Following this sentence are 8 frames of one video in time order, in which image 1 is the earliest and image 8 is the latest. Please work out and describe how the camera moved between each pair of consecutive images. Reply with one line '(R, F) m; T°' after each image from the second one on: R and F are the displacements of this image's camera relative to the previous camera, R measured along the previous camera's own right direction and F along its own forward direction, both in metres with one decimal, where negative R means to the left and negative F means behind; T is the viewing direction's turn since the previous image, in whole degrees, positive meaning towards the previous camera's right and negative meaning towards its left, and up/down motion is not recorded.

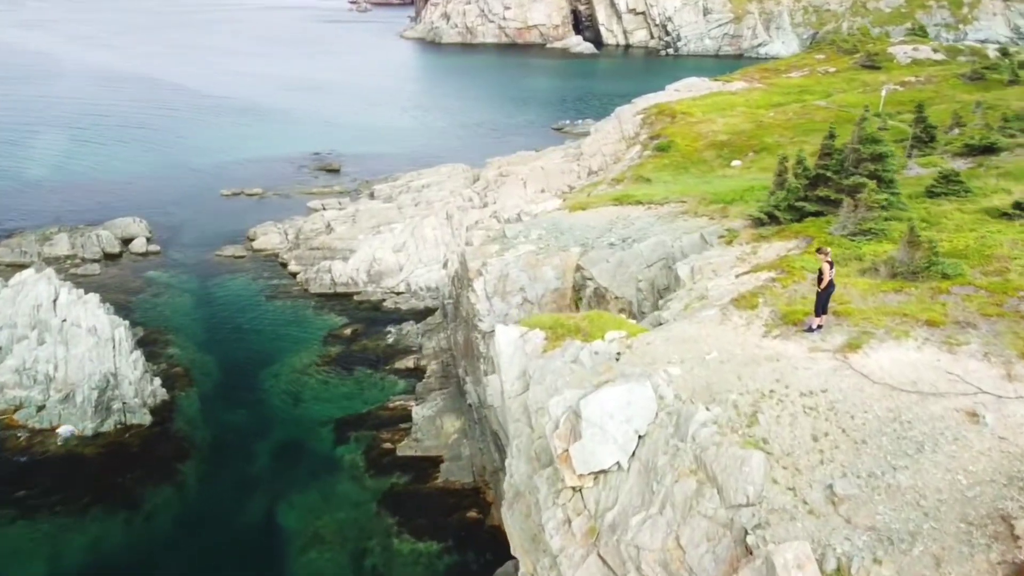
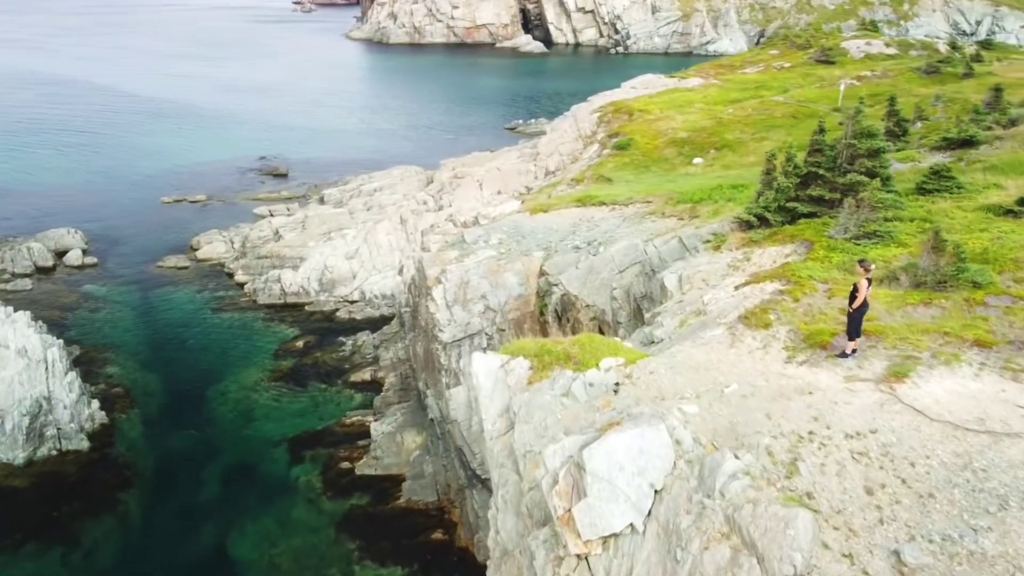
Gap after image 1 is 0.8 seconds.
(-0.3, +1.5) m; +3°
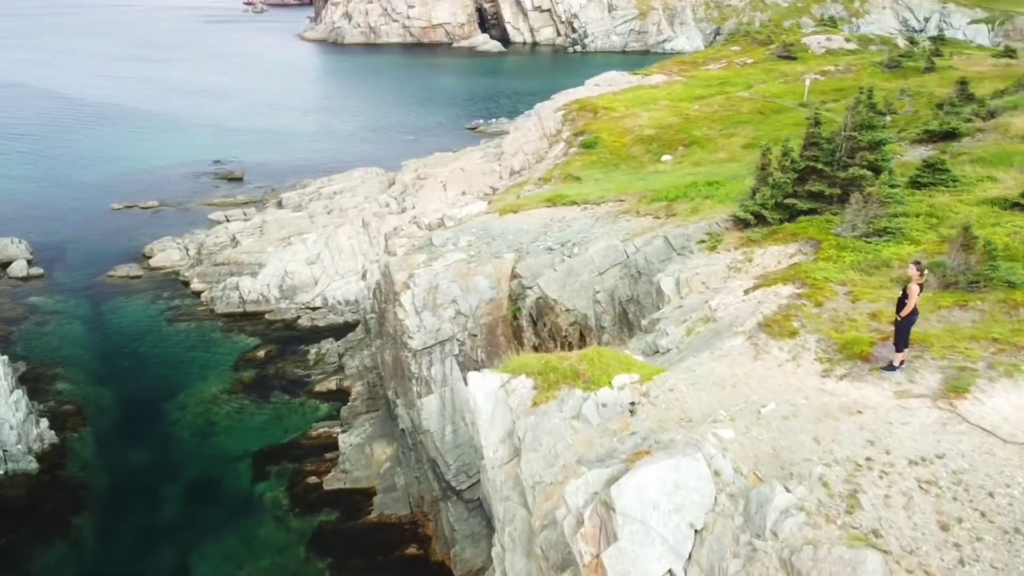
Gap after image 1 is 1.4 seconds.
(-0.4, +1.0) m; +3°
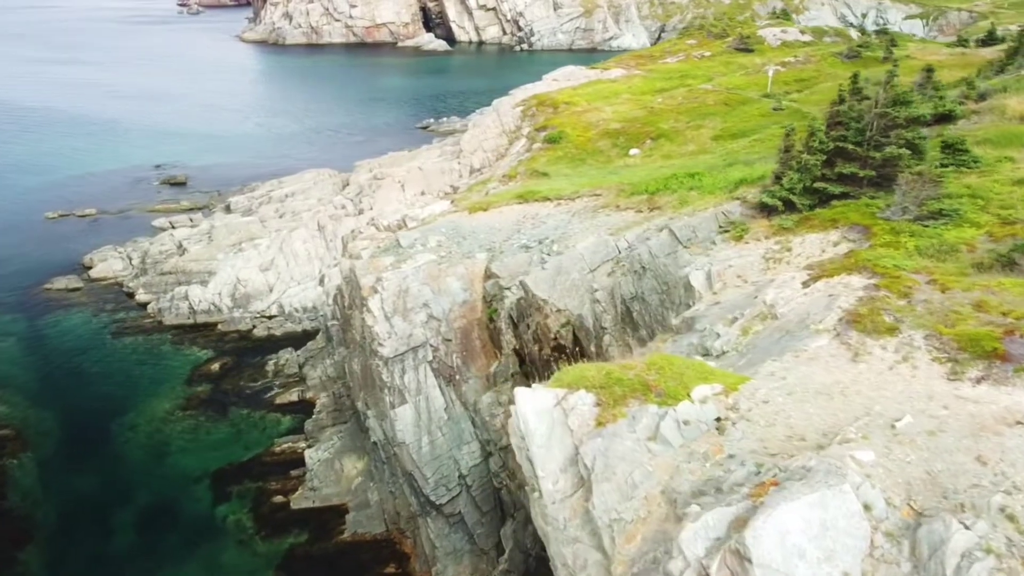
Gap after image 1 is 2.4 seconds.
(-1.0, +1.5) m; +4°
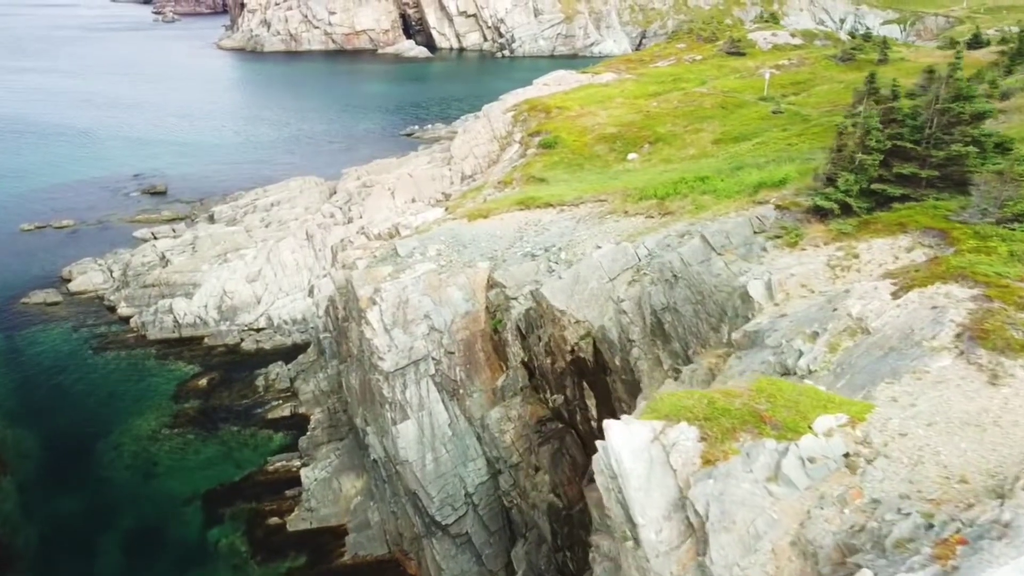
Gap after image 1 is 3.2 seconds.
(-0.9, +1.0) m; +1°
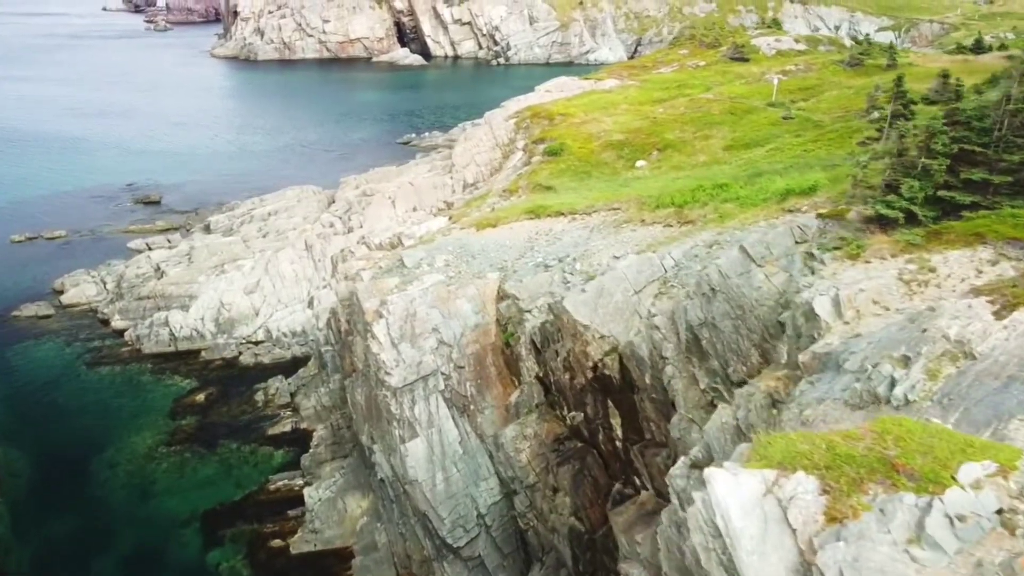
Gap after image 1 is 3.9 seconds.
(-0.6, +1.0) m; +1°
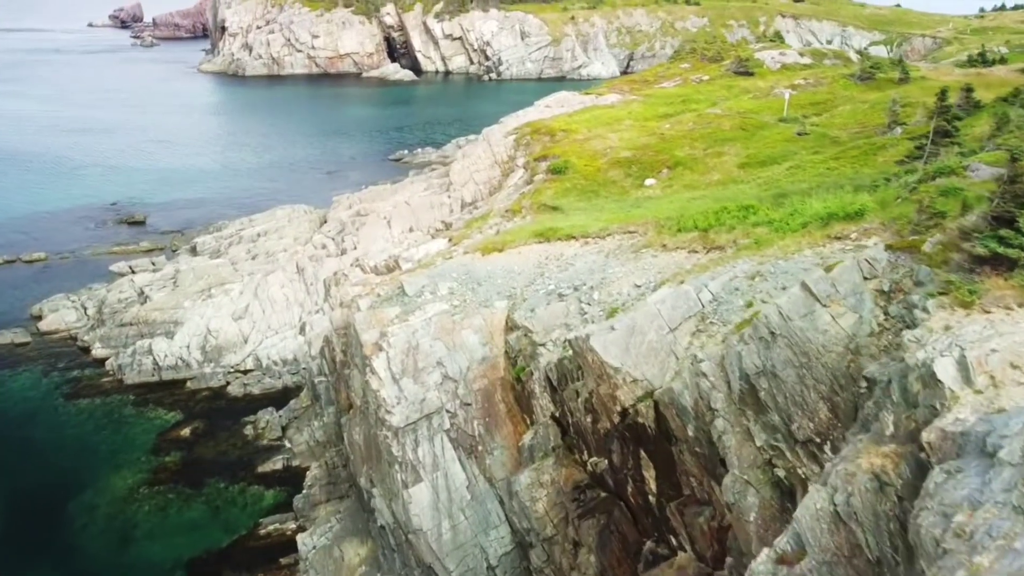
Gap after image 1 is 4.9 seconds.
(-0.6, +1.9) m; +1°
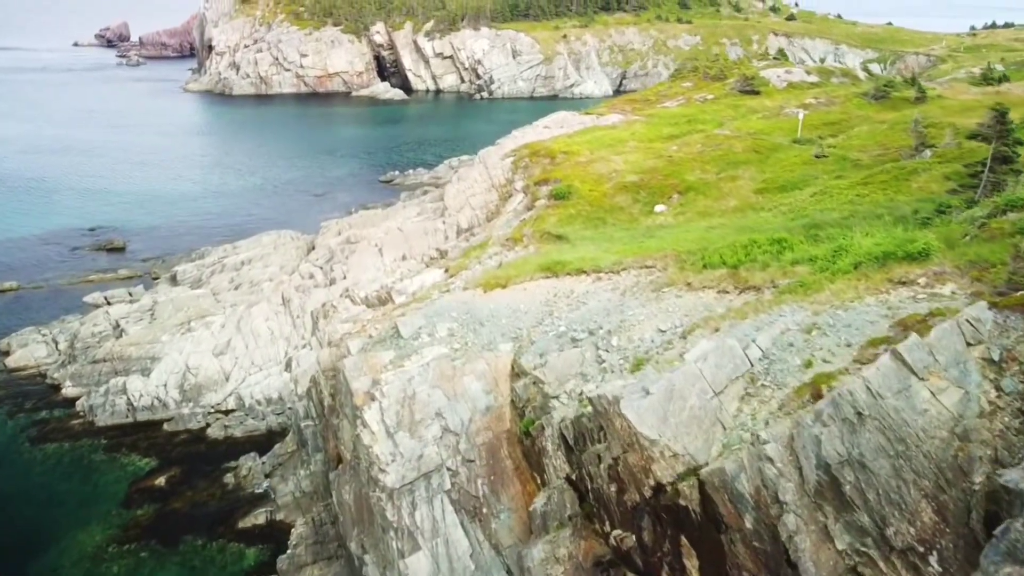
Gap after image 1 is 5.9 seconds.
(-0.5, +2.4) m; +1°
